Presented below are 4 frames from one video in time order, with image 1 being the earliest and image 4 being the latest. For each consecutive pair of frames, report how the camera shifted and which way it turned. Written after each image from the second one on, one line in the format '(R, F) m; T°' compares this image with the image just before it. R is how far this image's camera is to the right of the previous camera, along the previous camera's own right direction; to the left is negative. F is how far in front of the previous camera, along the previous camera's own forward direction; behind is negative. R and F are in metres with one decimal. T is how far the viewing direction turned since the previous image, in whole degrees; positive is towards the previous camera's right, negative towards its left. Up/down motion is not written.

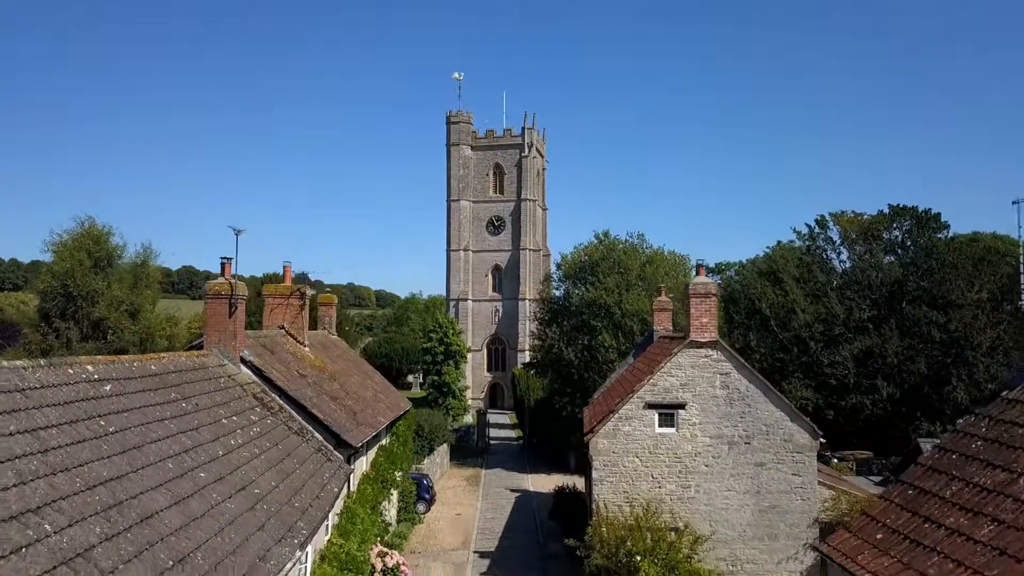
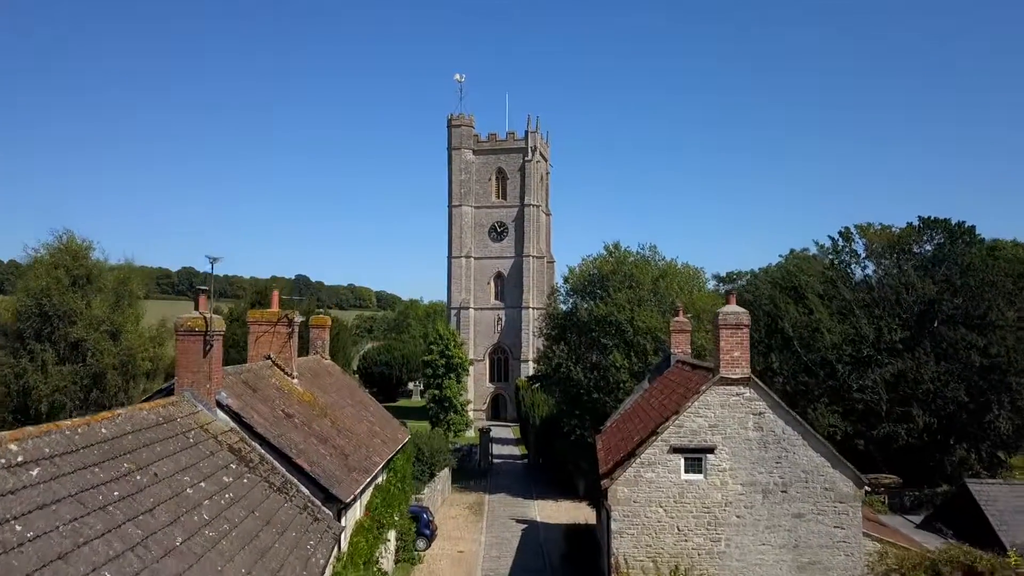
(-0.2, +1.8) m; 0°
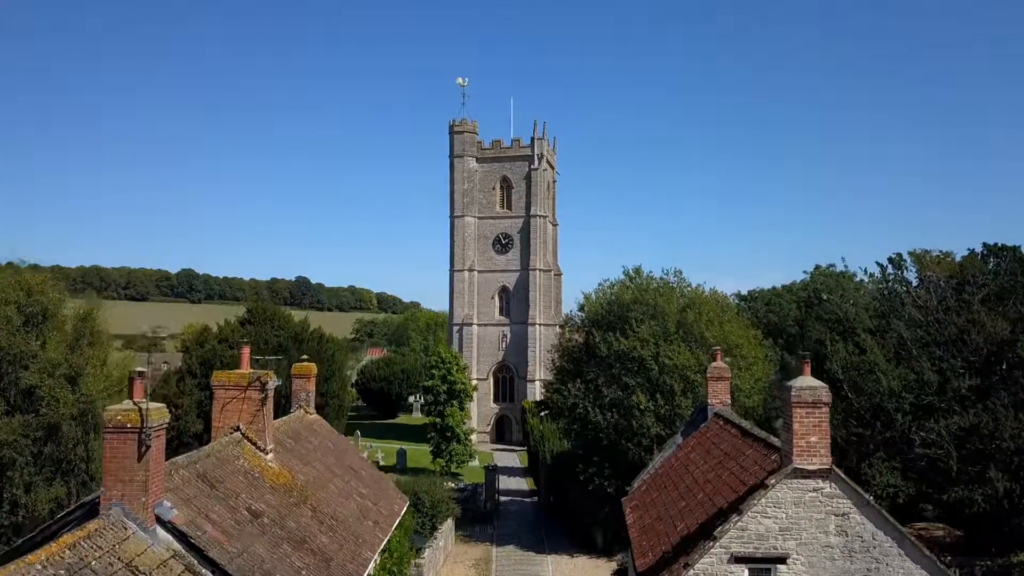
(-0.4, +3.2) m; 0°
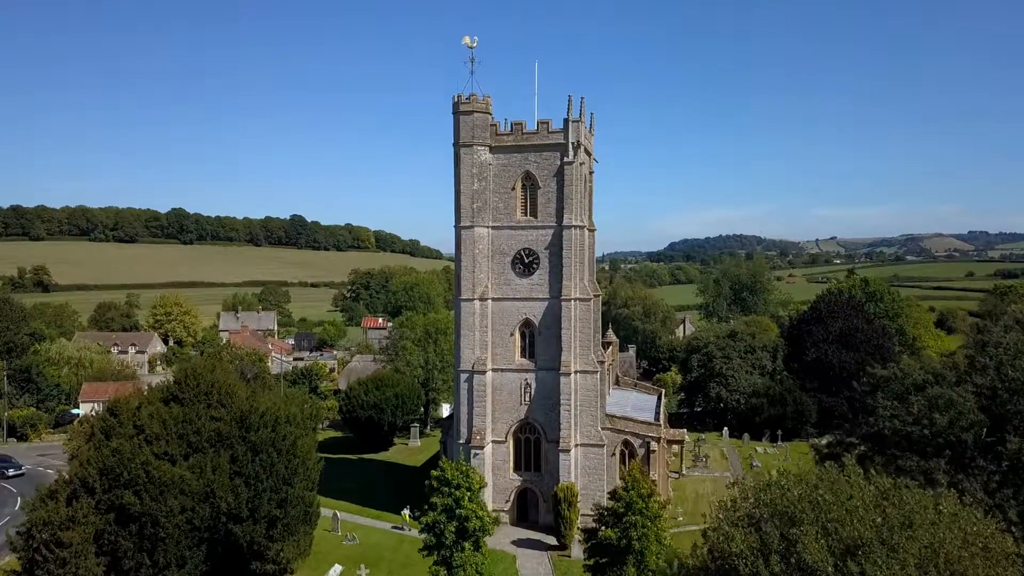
(-1.7, +15.3) m; 0°
